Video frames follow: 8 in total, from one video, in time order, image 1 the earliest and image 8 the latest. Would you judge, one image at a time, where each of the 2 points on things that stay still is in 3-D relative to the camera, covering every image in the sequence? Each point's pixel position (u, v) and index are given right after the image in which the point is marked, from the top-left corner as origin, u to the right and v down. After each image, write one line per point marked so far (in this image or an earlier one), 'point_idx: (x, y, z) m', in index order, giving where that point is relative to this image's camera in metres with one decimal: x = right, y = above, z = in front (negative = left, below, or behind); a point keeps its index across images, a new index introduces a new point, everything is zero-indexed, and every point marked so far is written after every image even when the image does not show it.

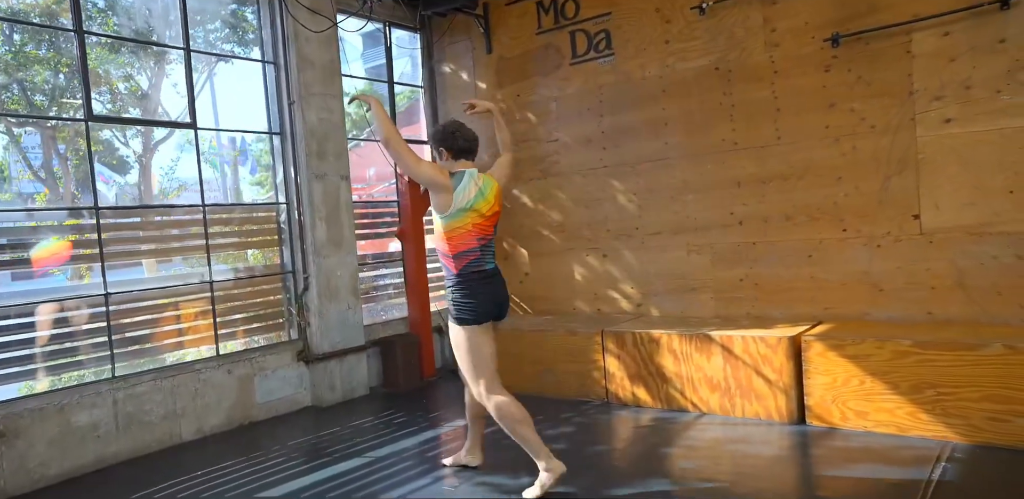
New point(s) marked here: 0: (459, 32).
0: (-0.4, +1.7, +5.3) m
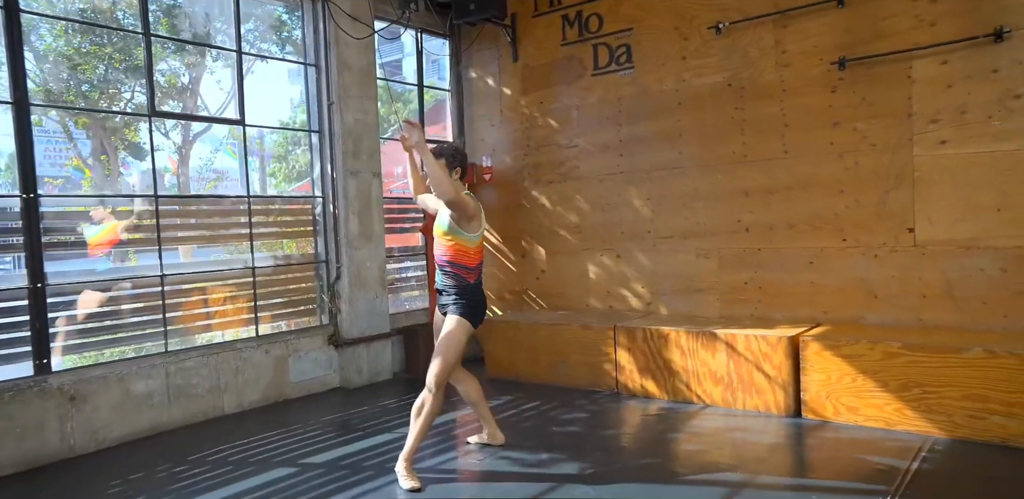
0: (-0.2, +1.8, +5.6) m
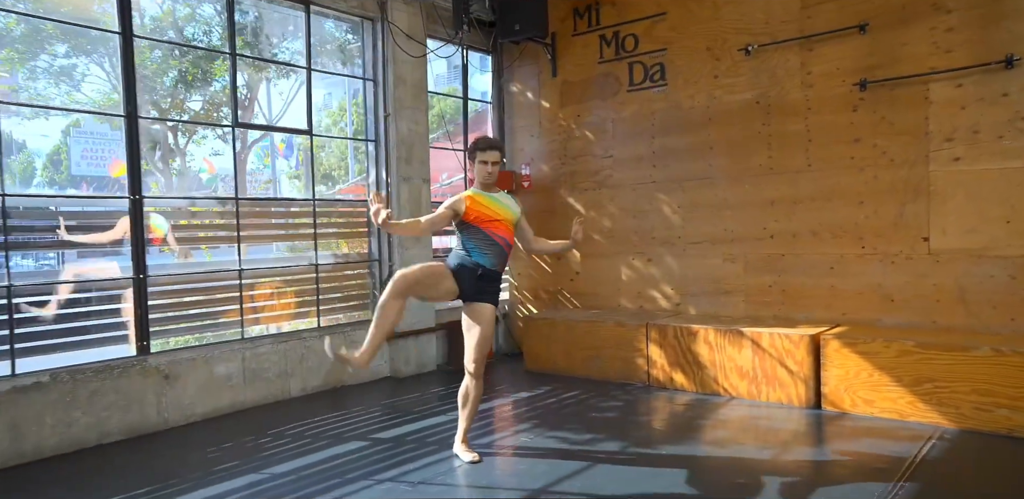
0: (+0.1, +1.8, +6.0) m
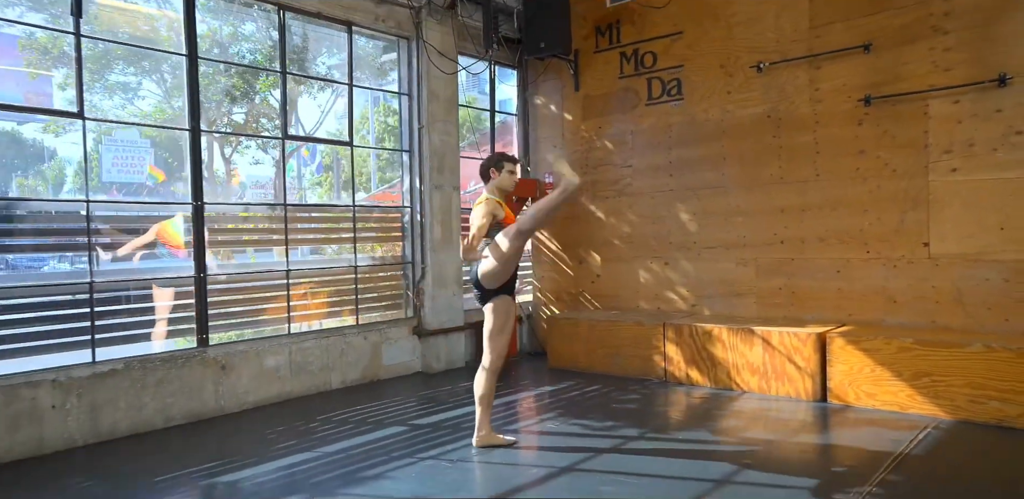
0: (+0.4, +1.7, +6.4) m
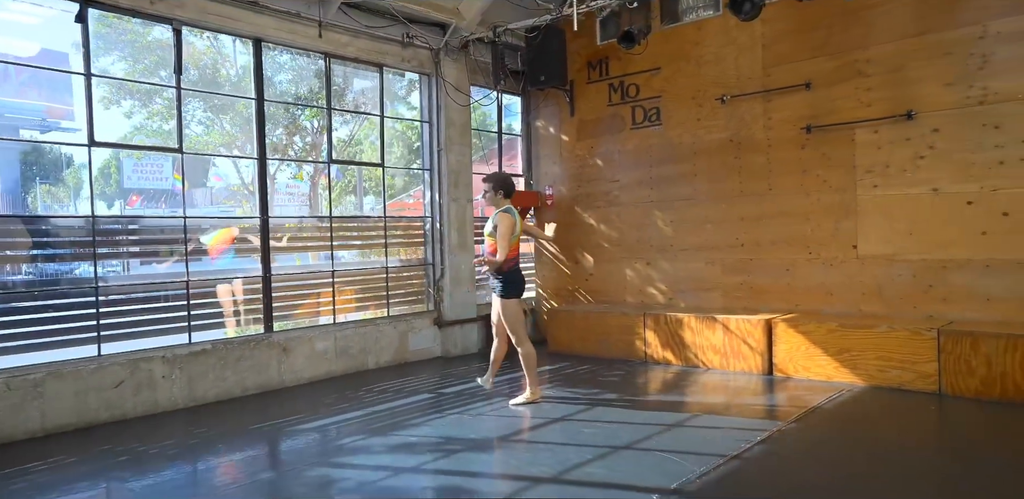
0: (+0.4, +1.7, +7.4) m
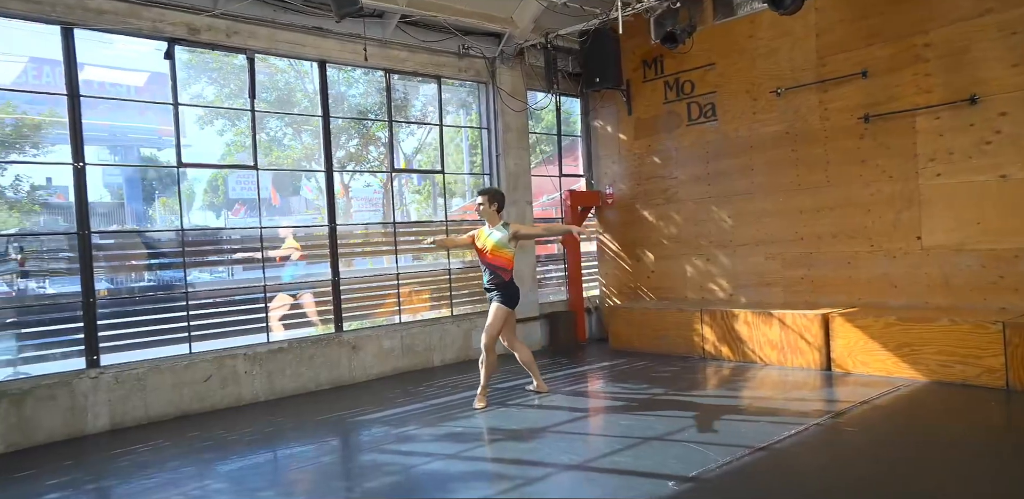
0: (+1.1, +1.7, +7.5) m
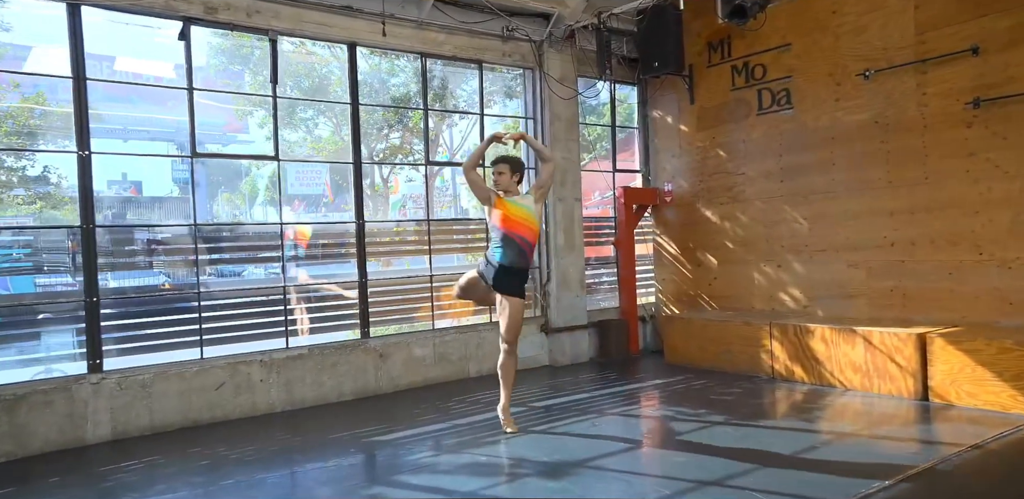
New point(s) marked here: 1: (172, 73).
0: (+1.6, +1.7, +6.8) m
1: (-2.4, +1.2, +4.6) m
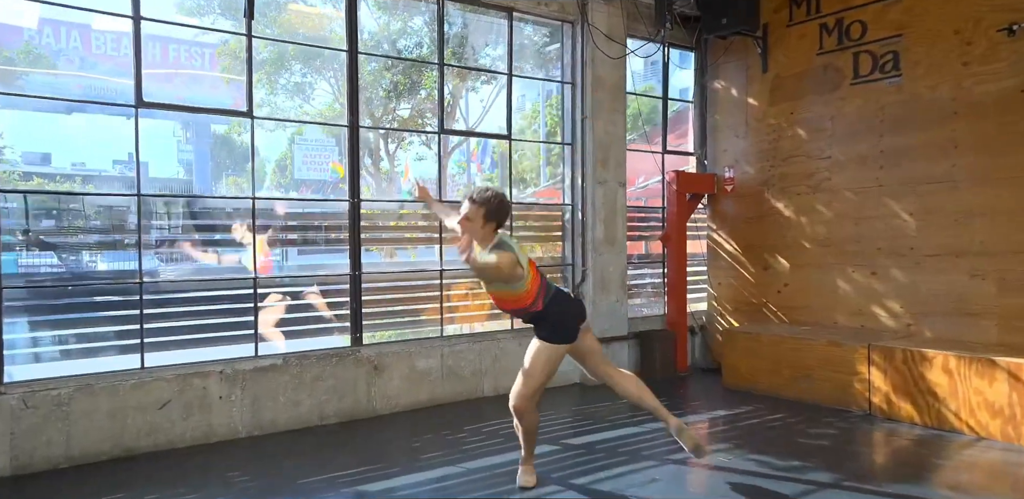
0: (+1.9, +1.7, +5.7) m
1: (-2.1, +1.4, +3.5) m
